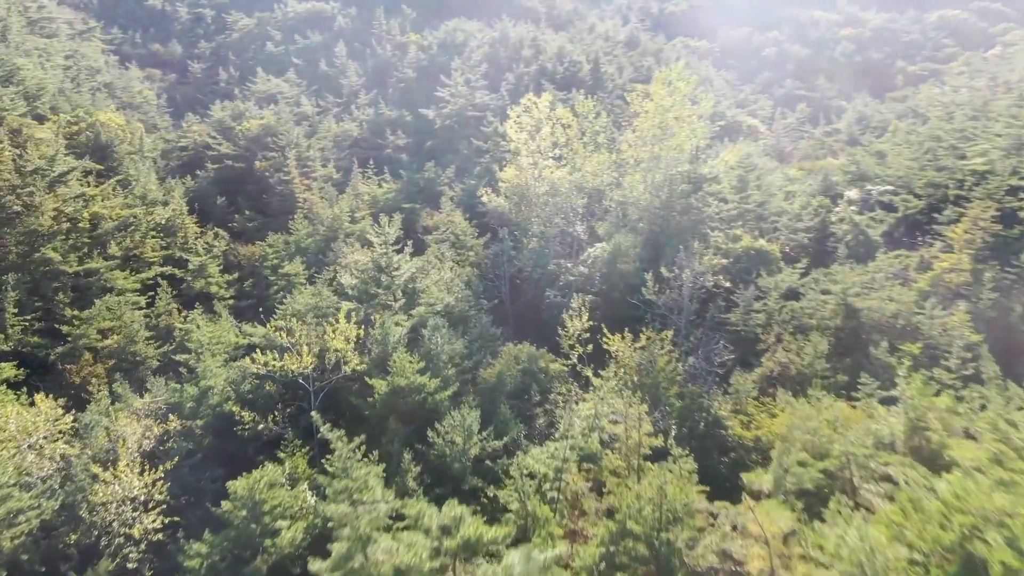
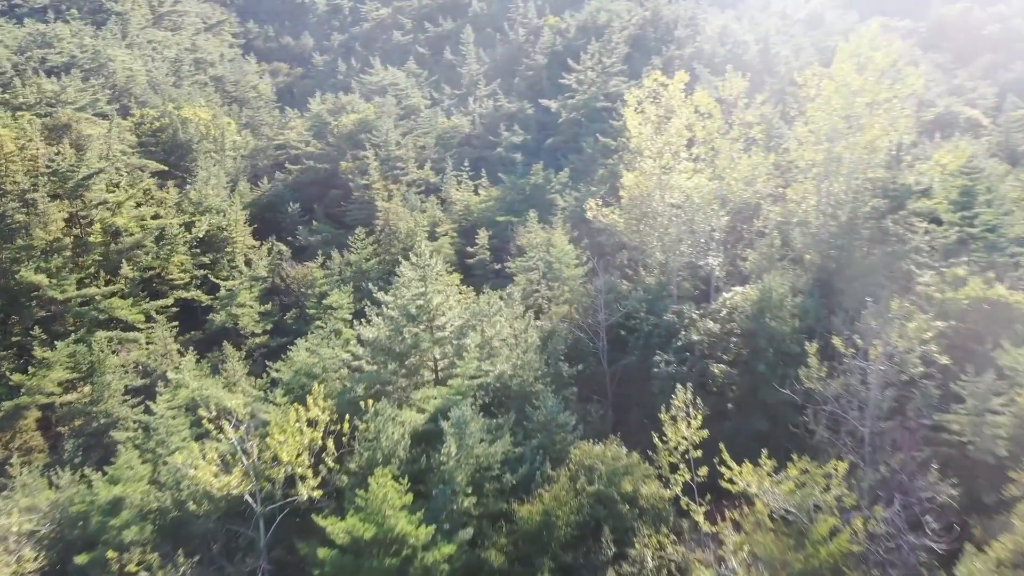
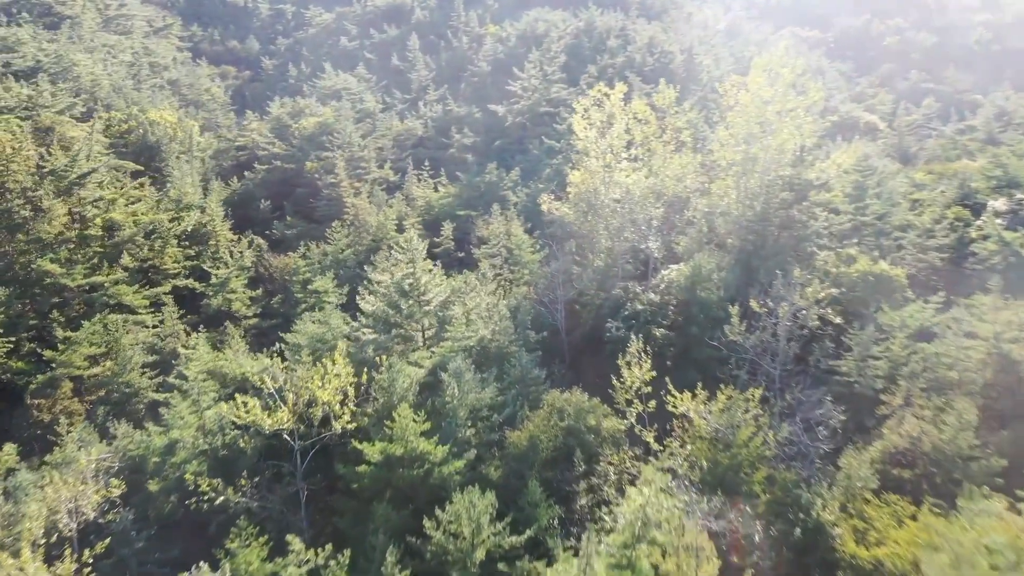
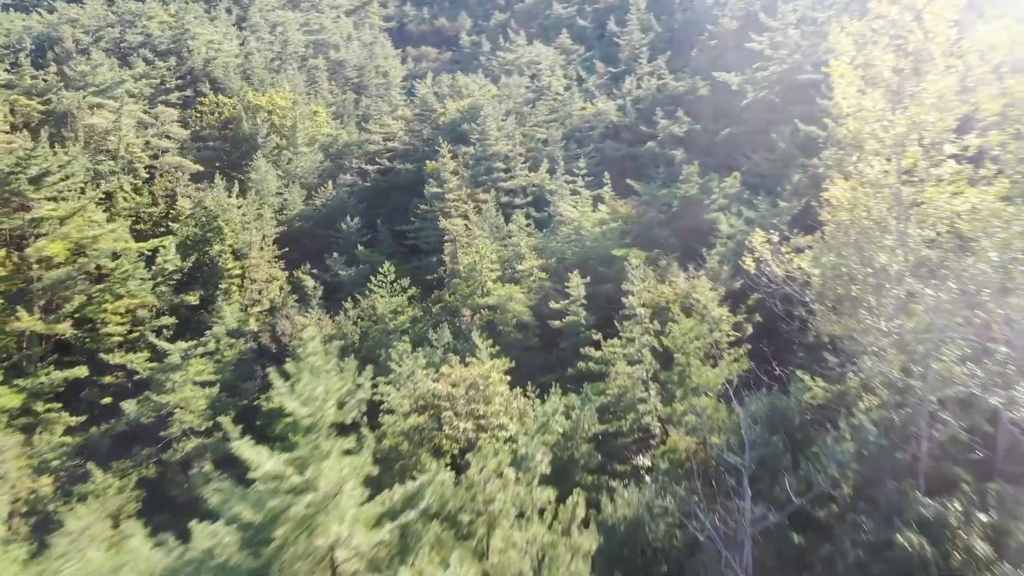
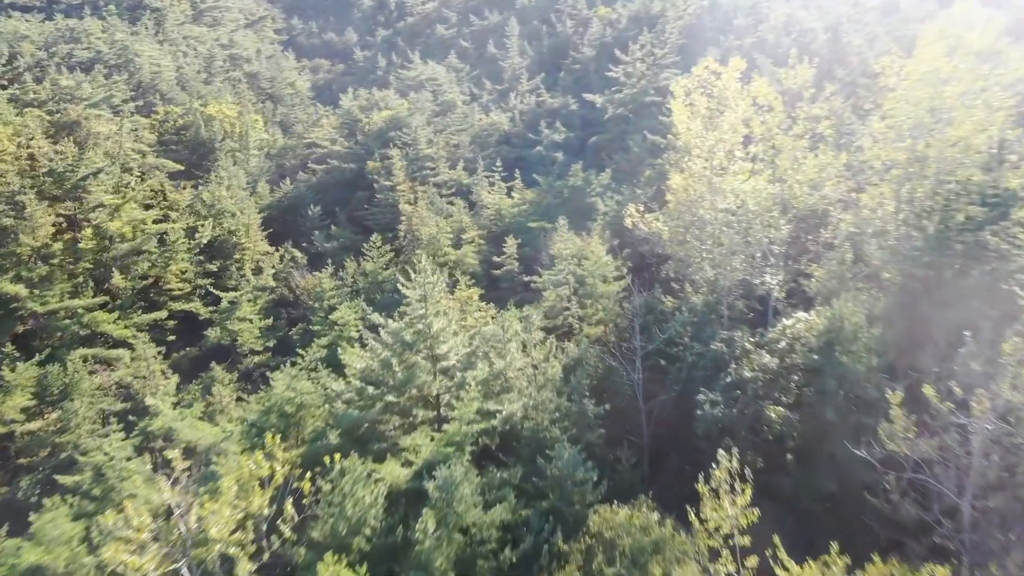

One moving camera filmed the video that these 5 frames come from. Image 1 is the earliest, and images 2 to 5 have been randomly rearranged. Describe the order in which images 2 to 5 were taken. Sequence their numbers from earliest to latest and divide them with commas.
3, 2, 5, 4
